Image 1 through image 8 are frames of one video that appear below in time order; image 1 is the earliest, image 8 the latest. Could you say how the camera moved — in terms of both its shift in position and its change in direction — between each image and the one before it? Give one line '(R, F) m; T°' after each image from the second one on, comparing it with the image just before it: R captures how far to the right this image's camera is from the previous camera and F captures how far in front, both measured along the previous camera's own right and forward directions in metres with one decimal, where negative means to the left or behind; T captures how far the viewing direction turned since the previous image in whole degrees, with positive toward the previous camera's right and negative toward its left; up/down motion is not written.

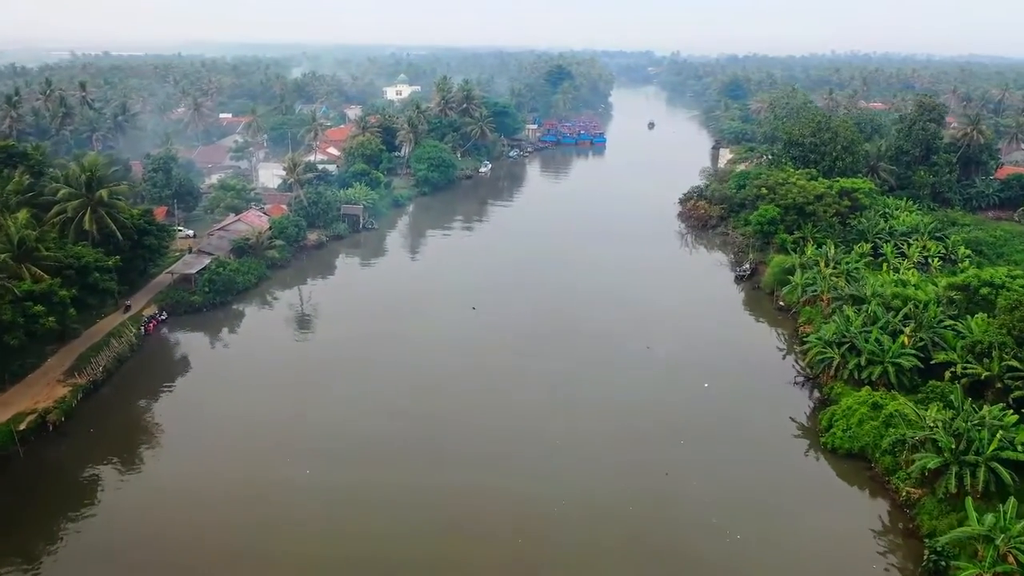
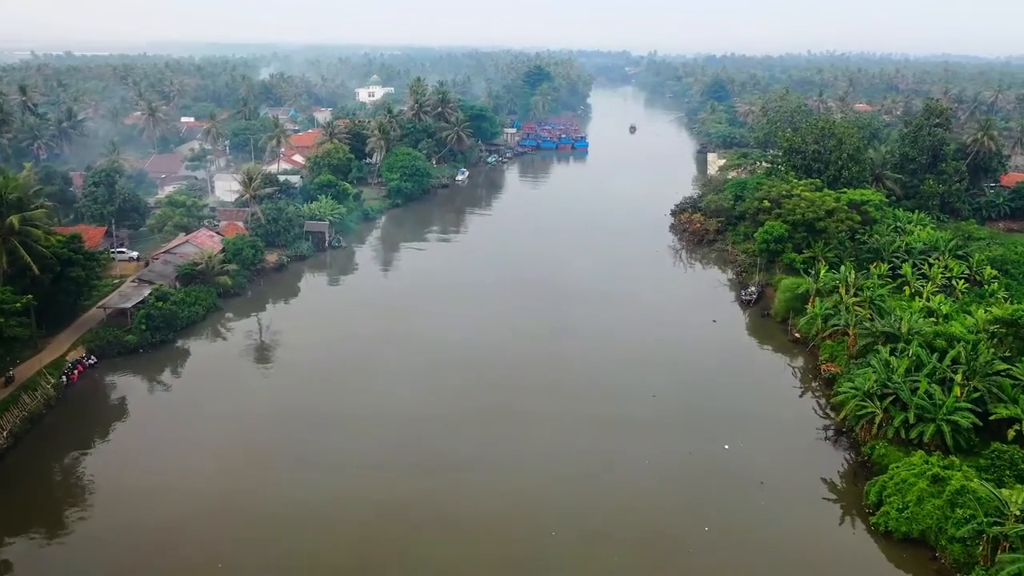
(-0.1, +2.8) m; +2°
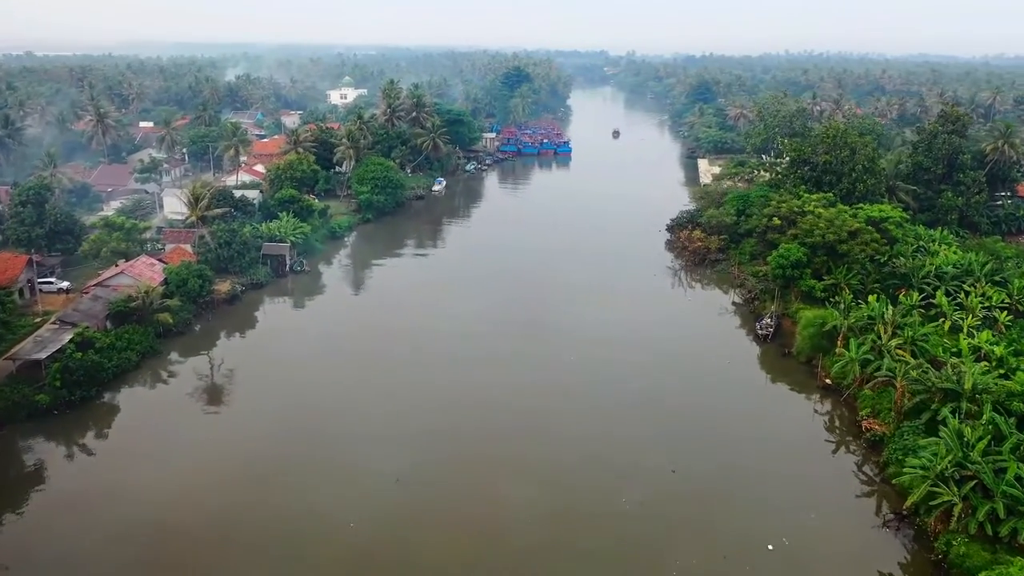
(-0.2, +3.1) m; +2°
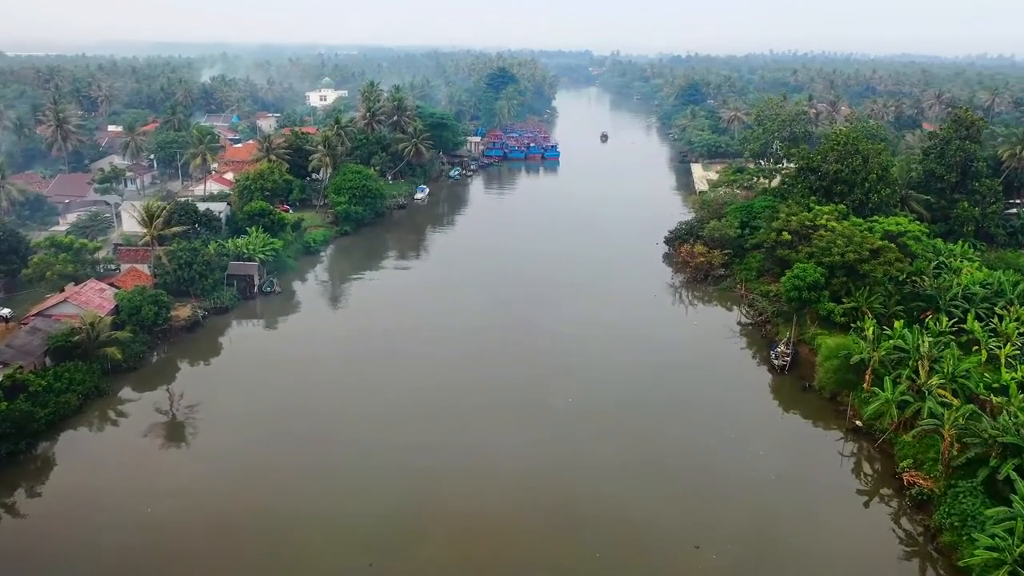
(-0.1, +2.1) m; +1°
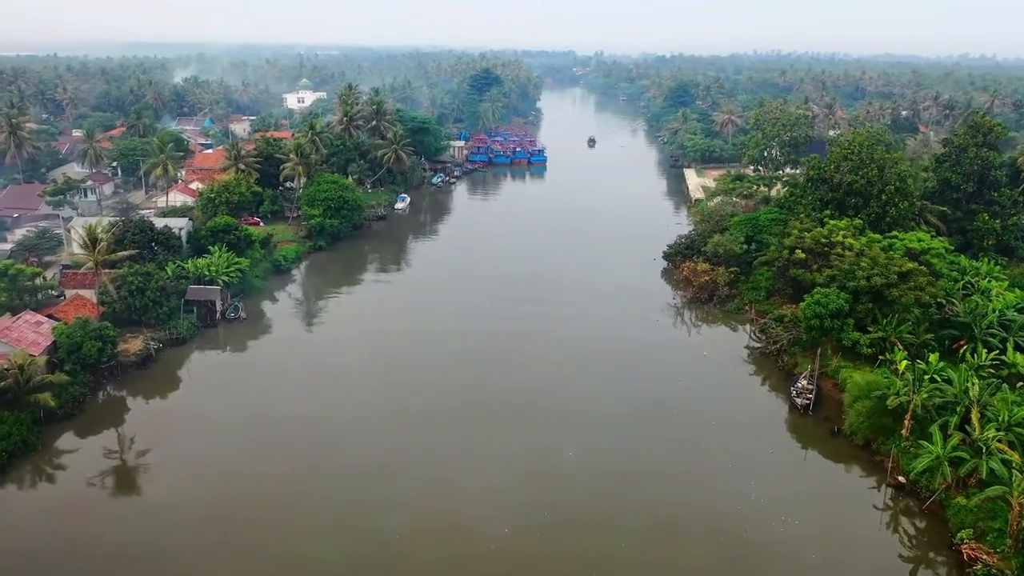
(-0.2, +2.2) m; +1°
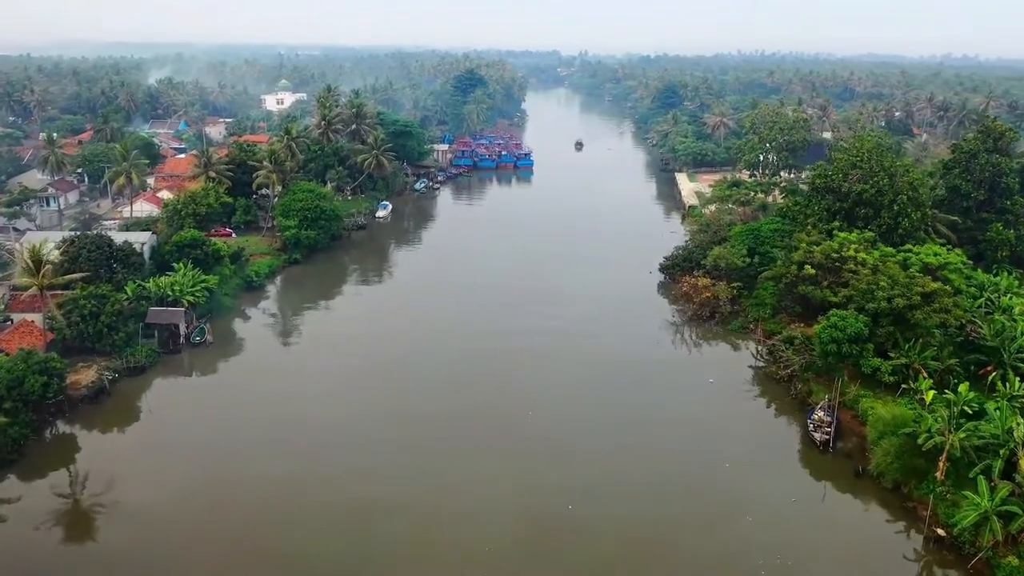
(-0.1, +1.7) m; +1°
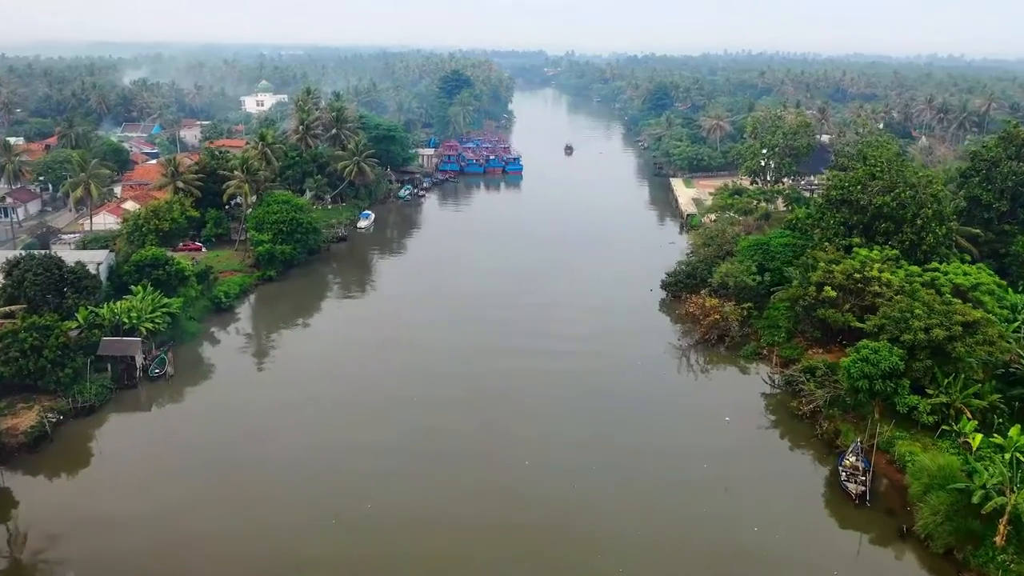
(-0.2, +1.9) m; +1°
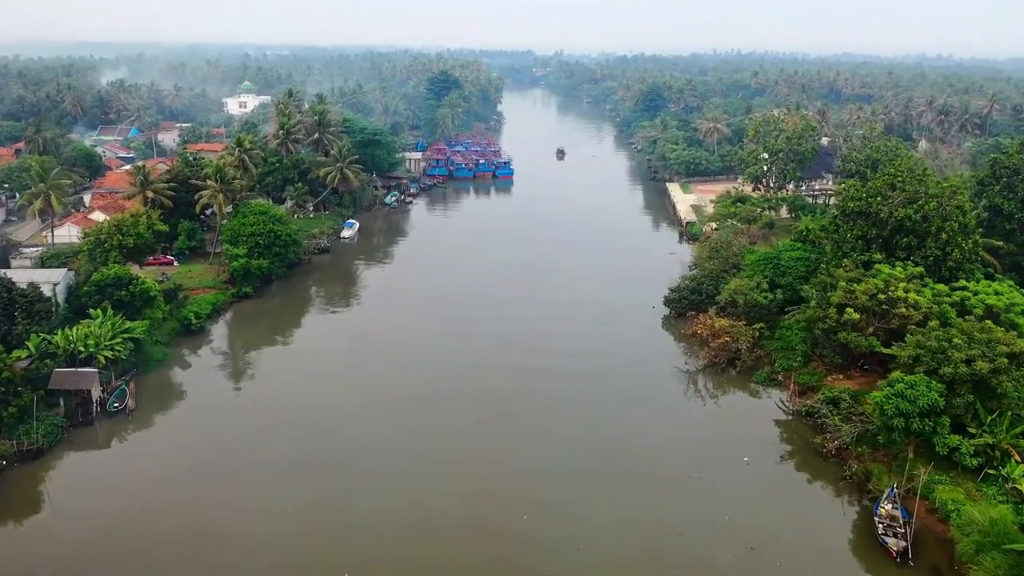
(-0.1, +1.6) m; +1°
